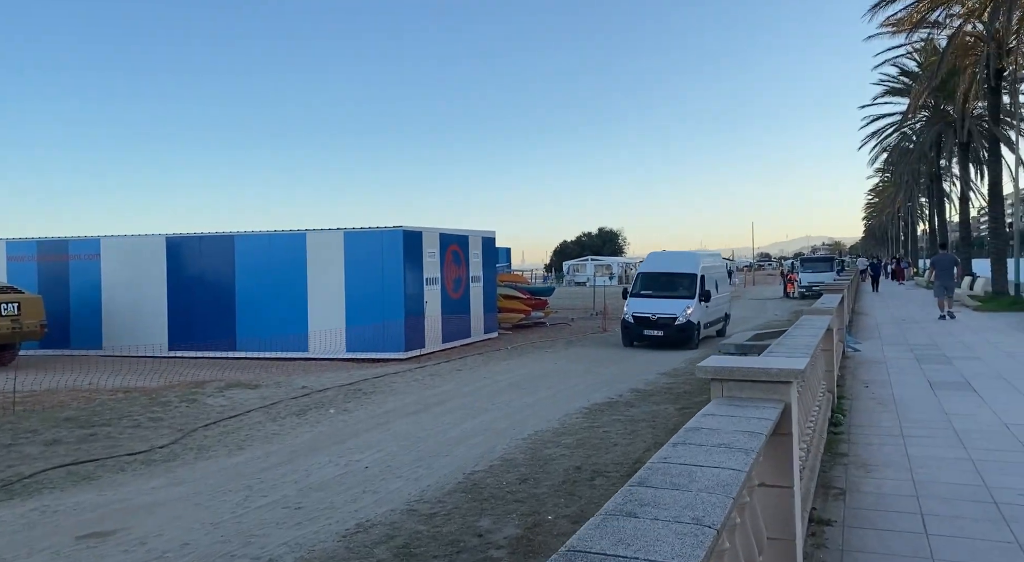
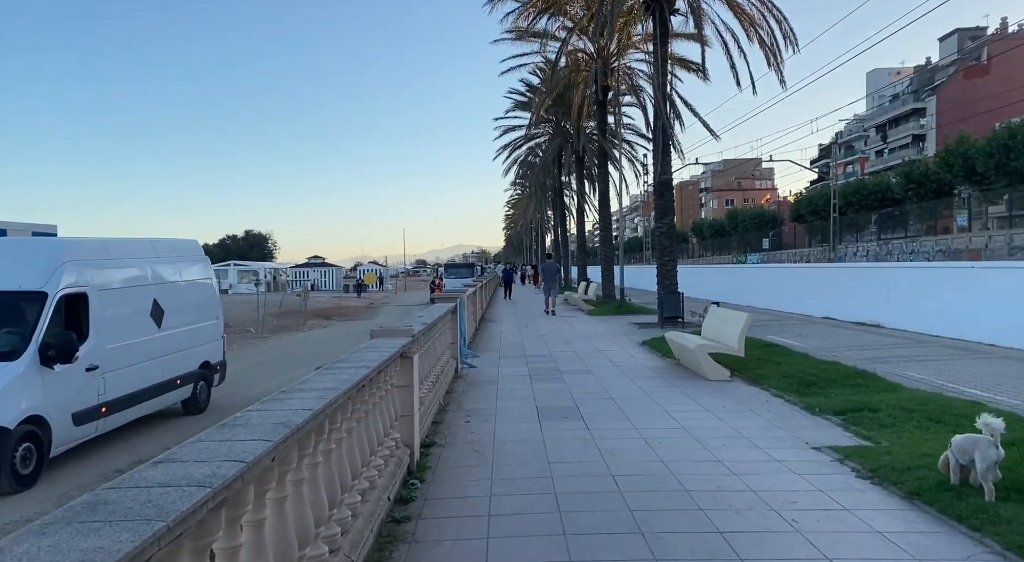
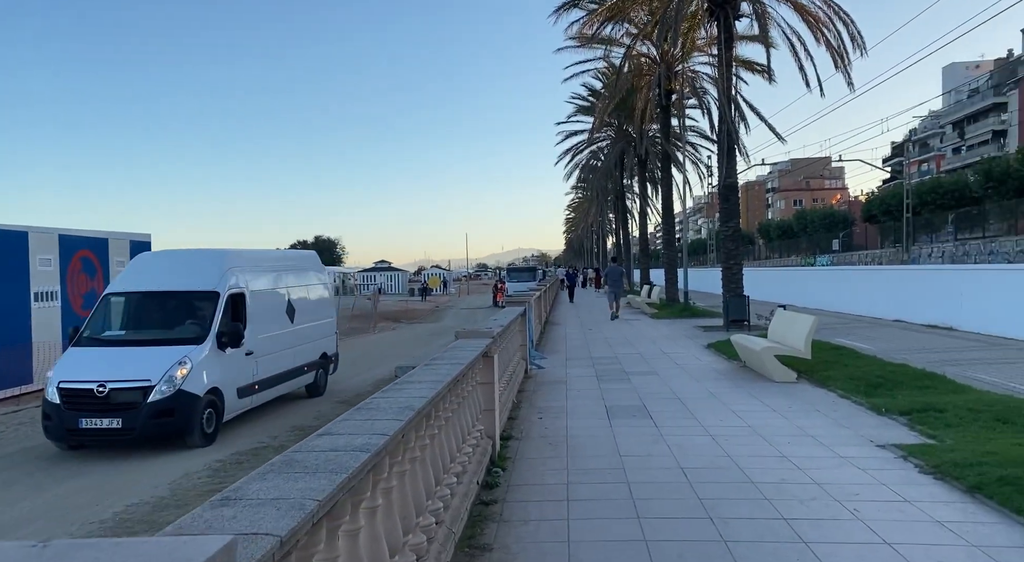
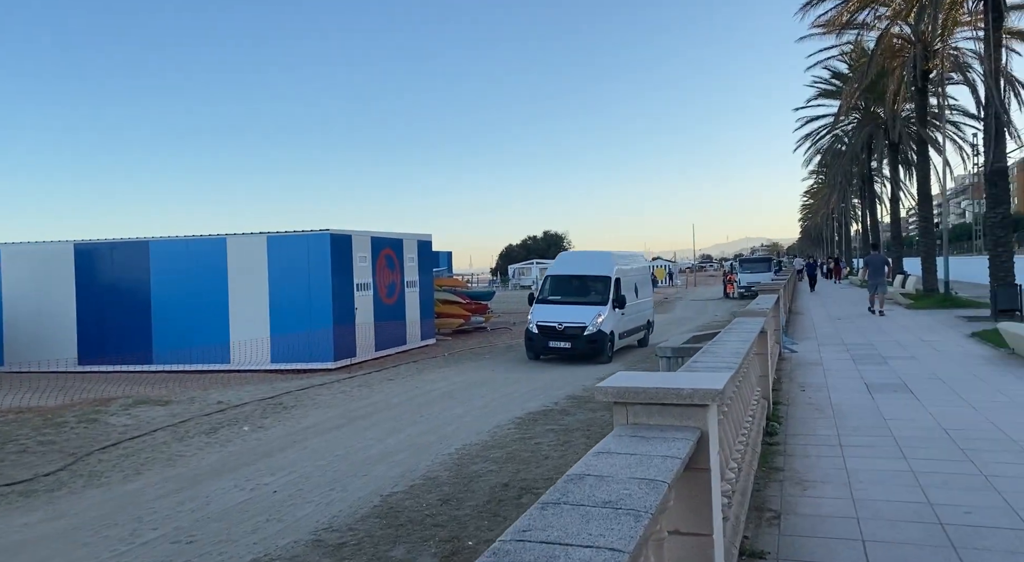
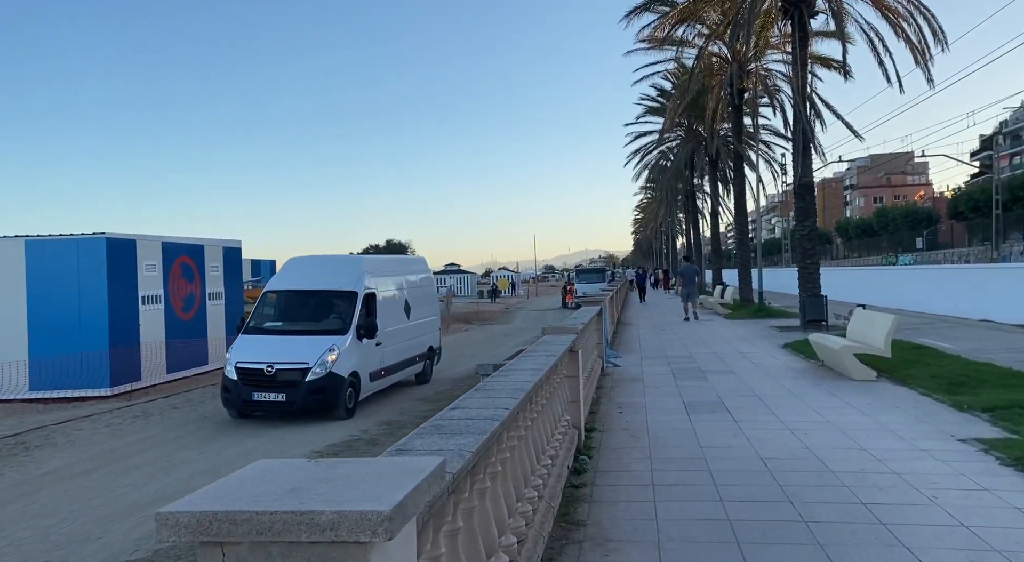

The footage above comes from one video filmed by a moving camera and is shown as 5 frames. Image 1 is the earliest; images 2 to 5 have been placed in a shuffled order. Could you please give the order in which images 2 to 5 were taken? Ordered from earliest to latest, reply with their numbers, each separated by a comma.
4, 5, 3, 2
